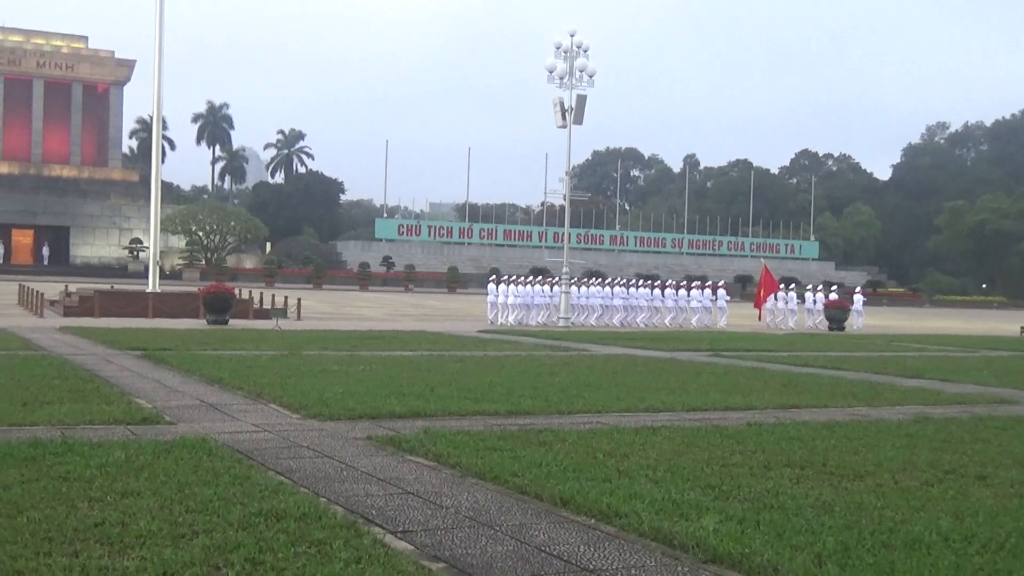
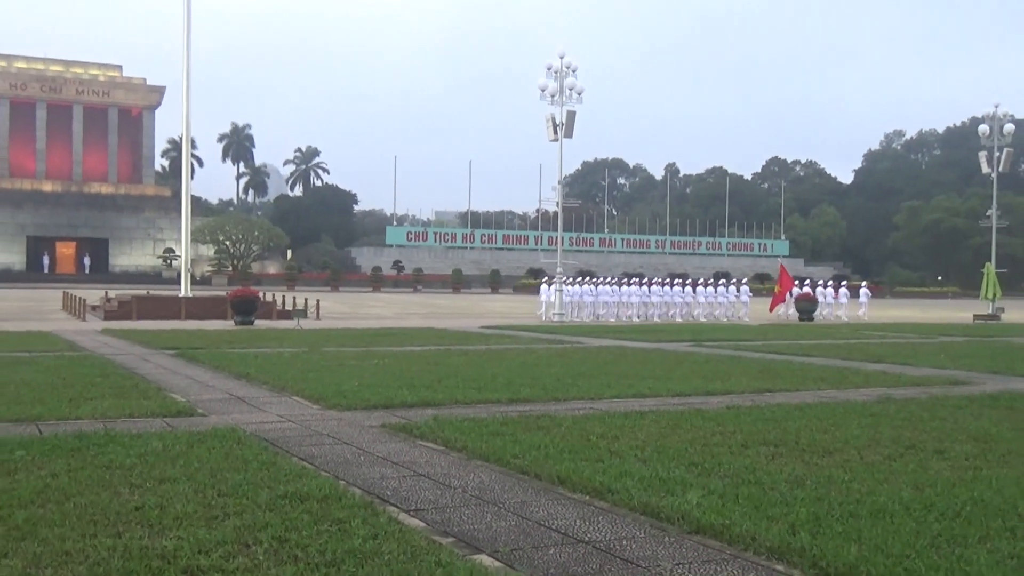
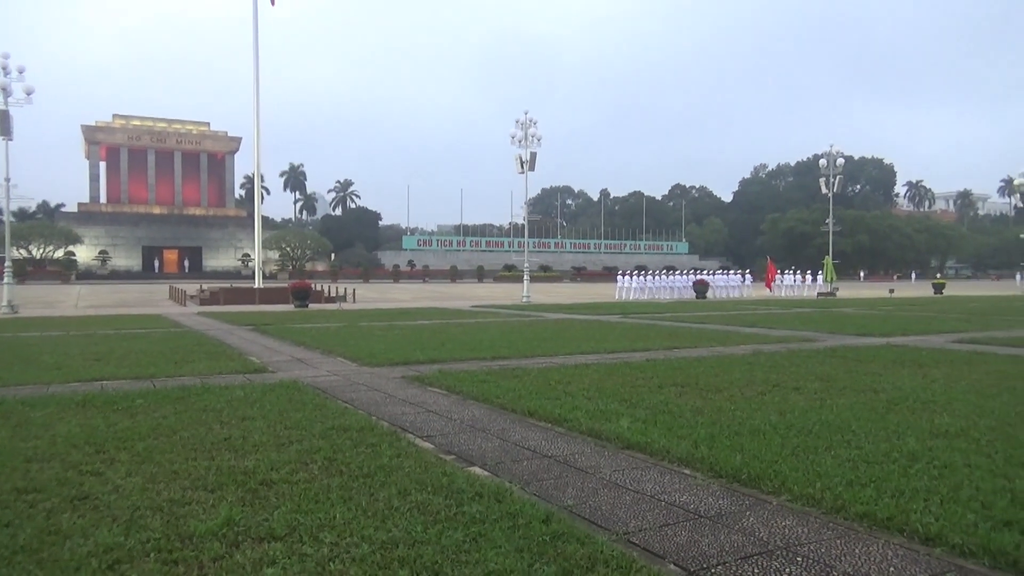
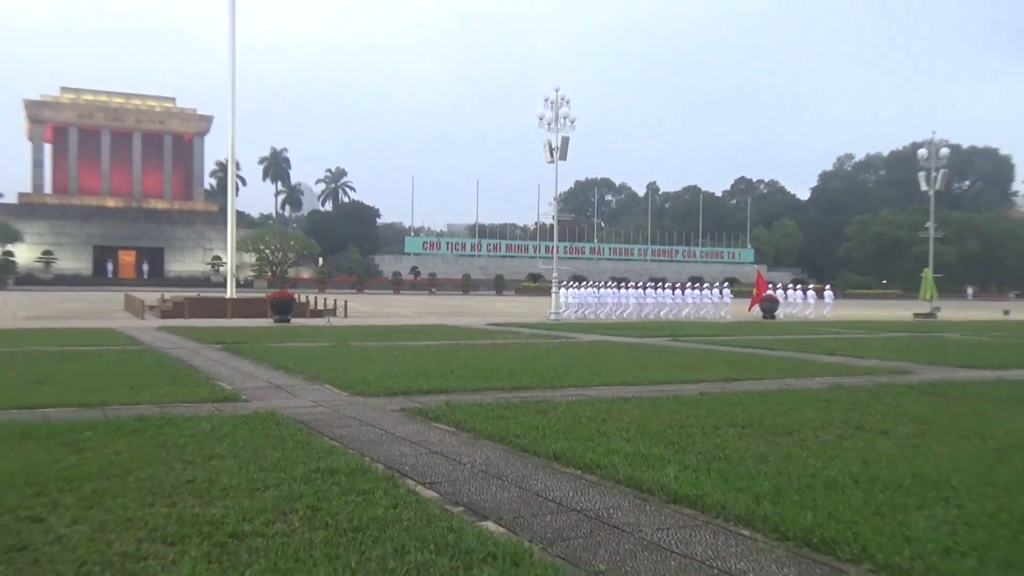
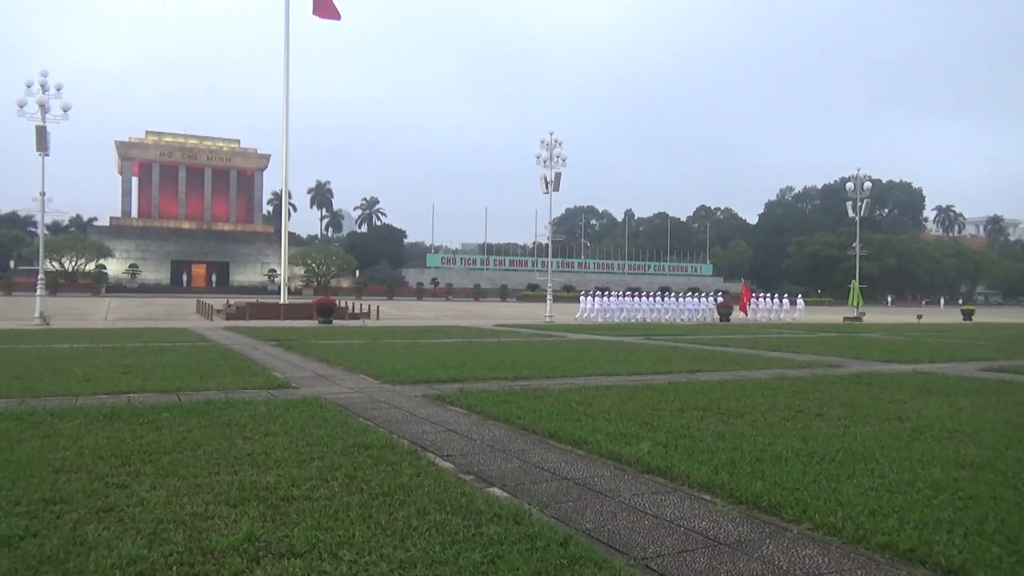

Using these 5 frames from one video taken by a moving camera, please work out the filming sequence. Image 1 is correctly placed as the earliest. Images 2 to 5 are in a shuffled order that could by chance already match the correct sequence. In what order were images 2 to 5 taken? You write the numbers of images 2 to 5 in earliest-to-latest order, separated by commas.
2, 4, 5, 3
